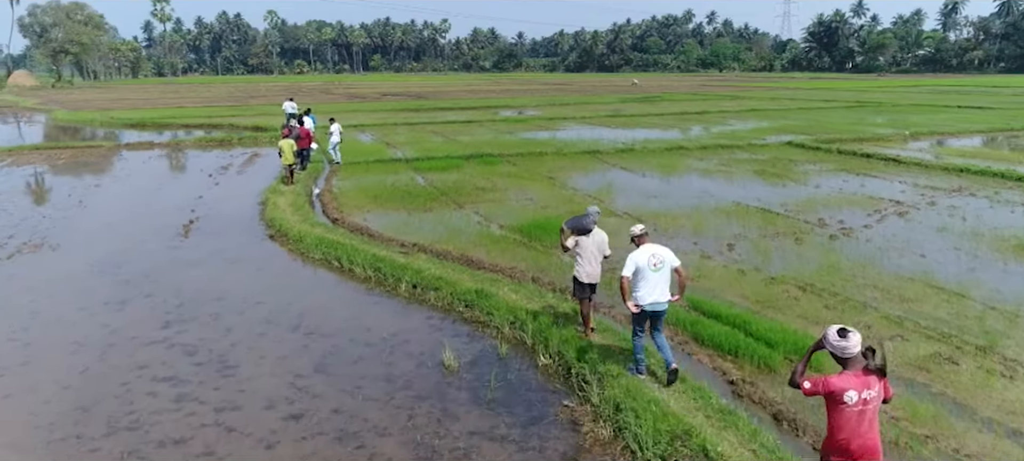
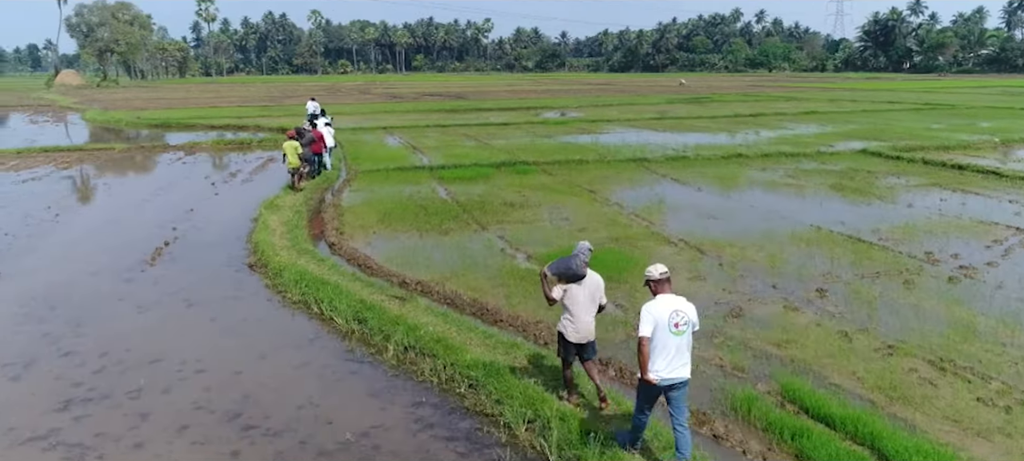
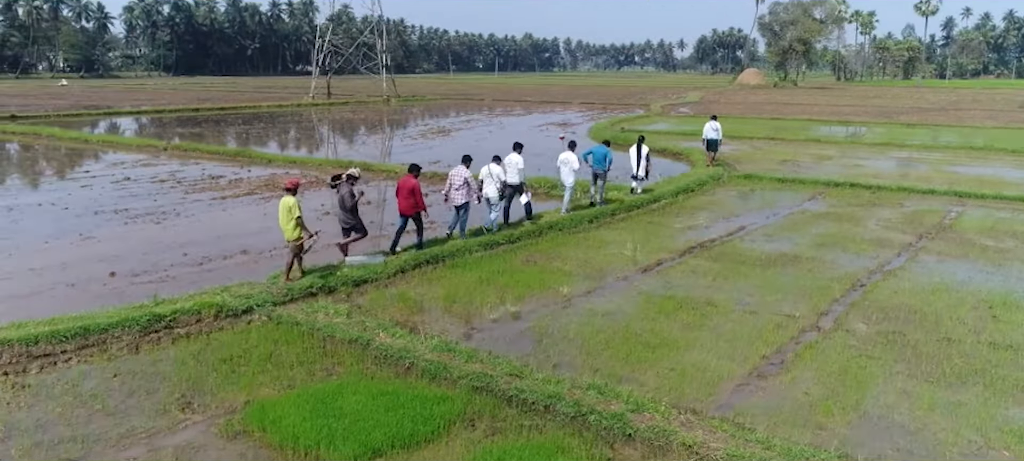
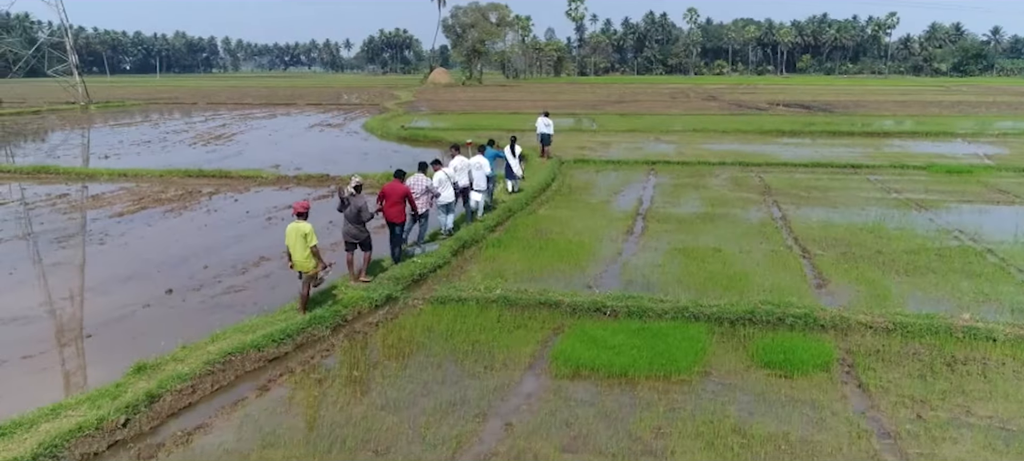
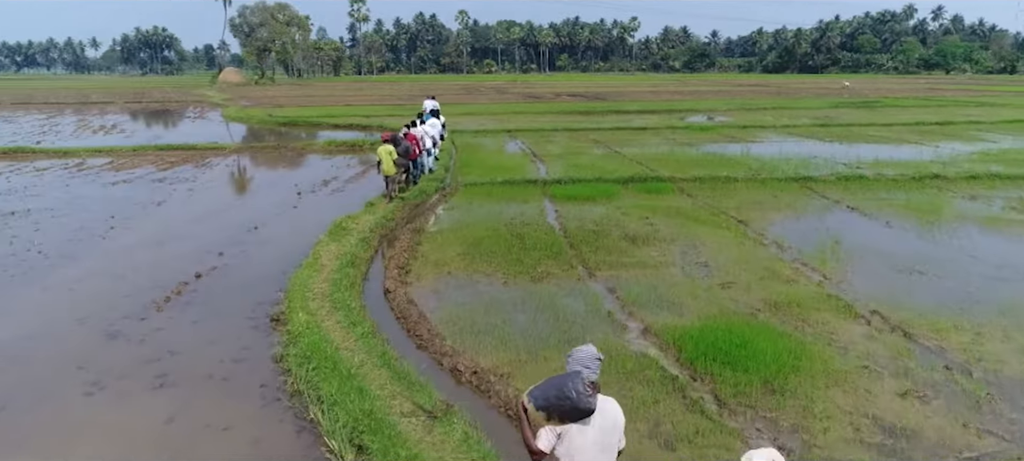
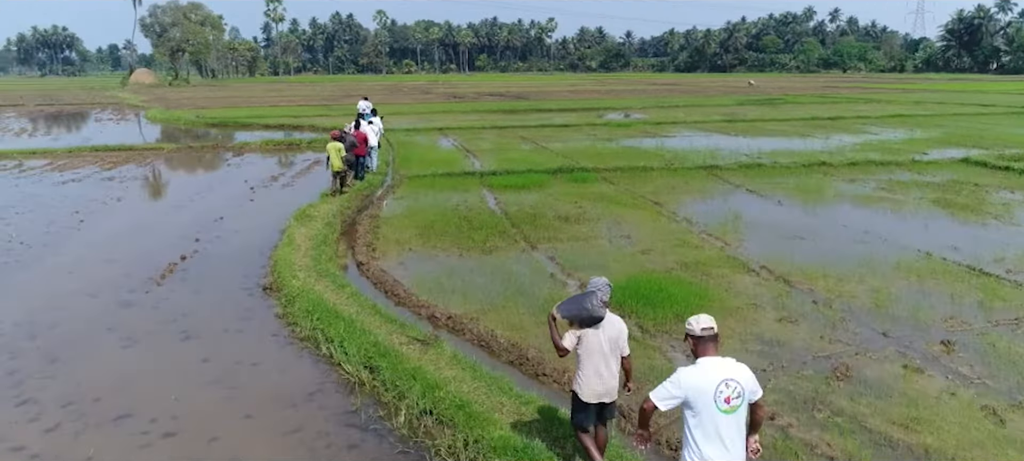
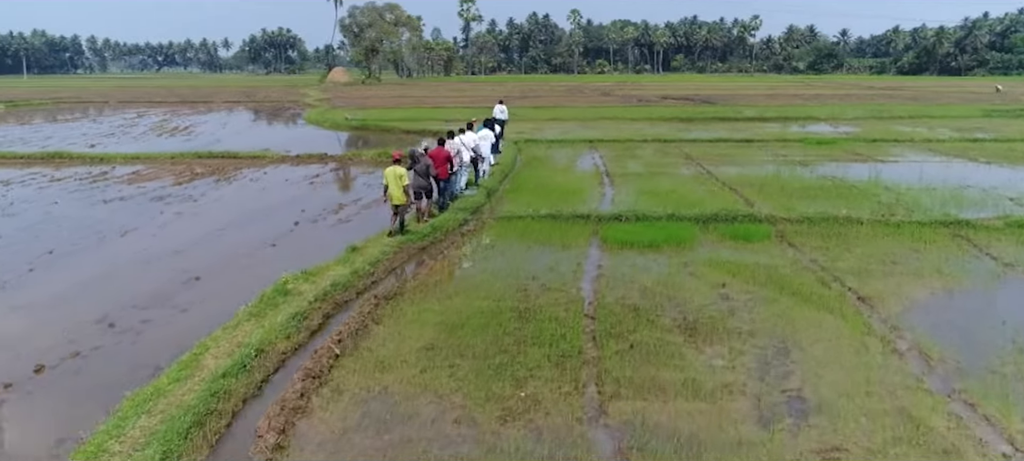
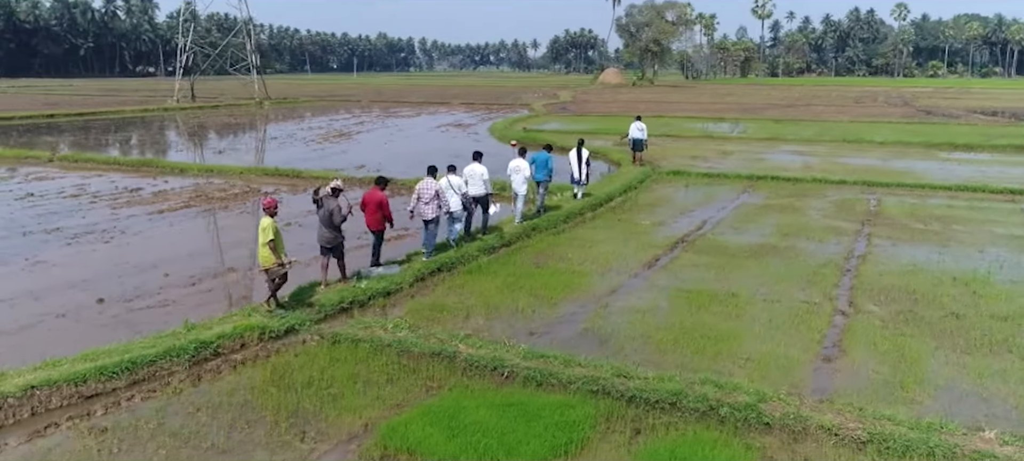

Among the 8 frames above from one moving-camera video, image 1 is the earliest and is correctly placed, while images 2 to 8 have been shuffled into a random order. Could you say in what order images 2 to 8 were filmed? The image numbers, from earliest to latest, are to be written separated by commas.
2, 6, 5, 7, 4, 8, 3
